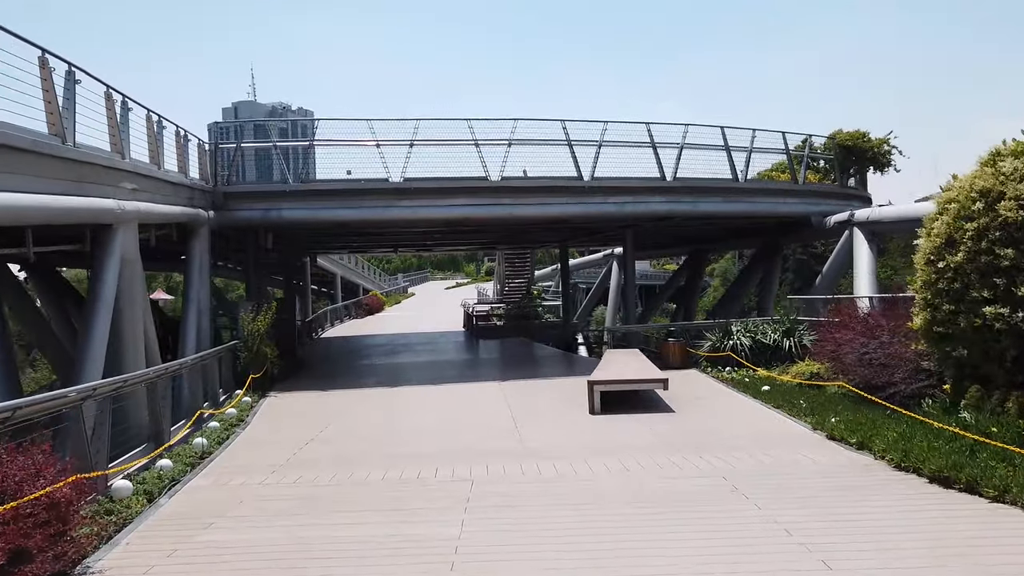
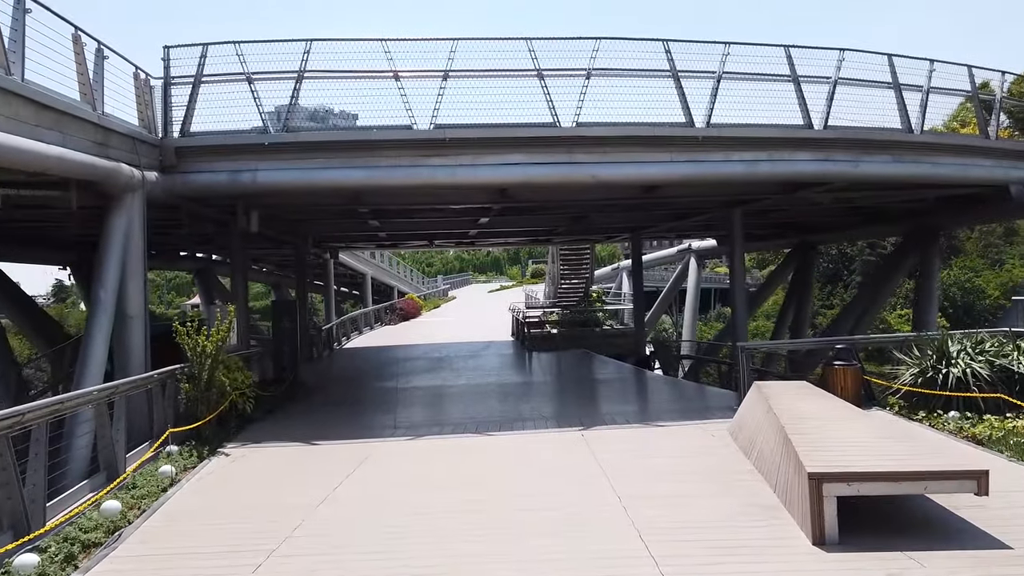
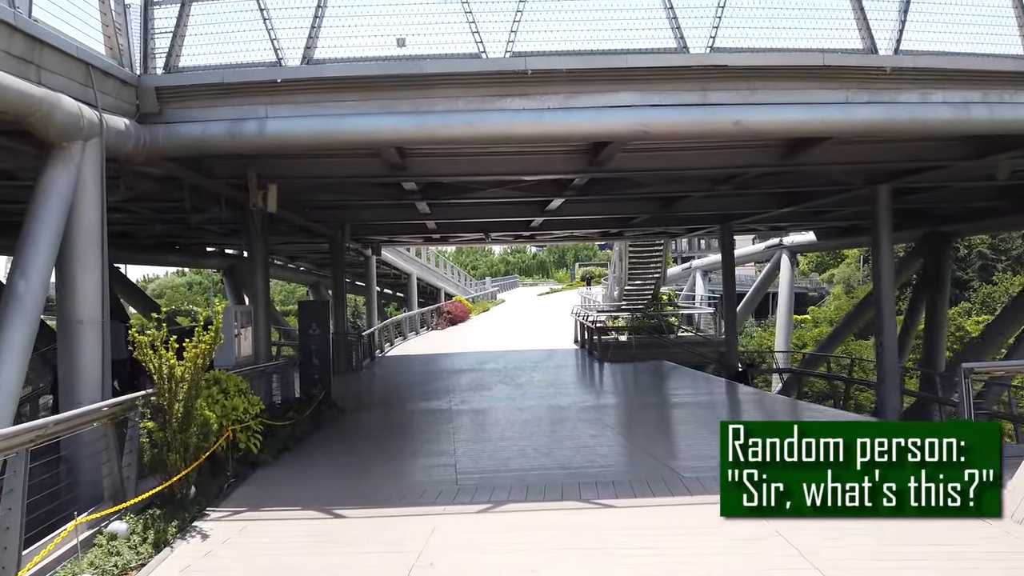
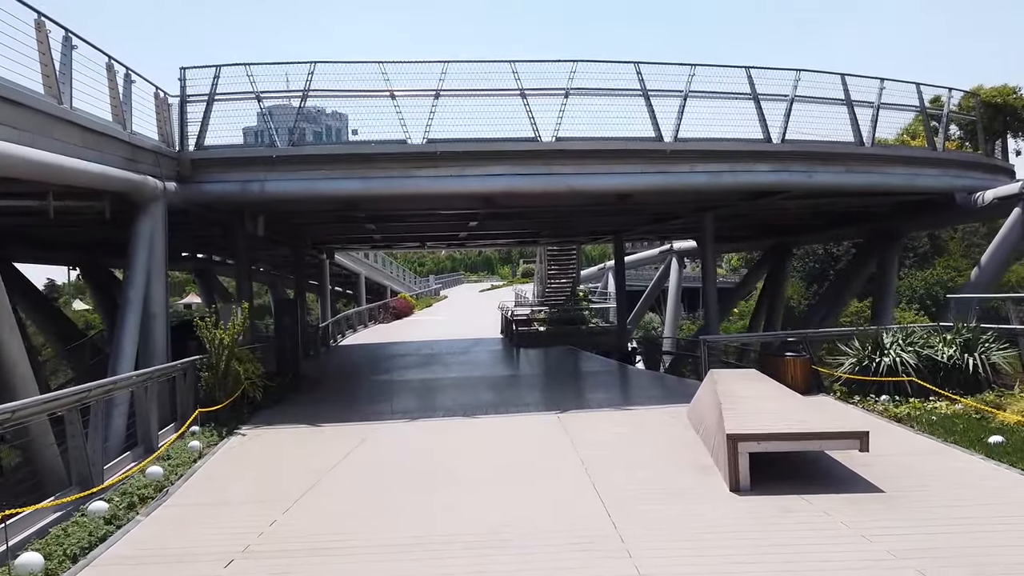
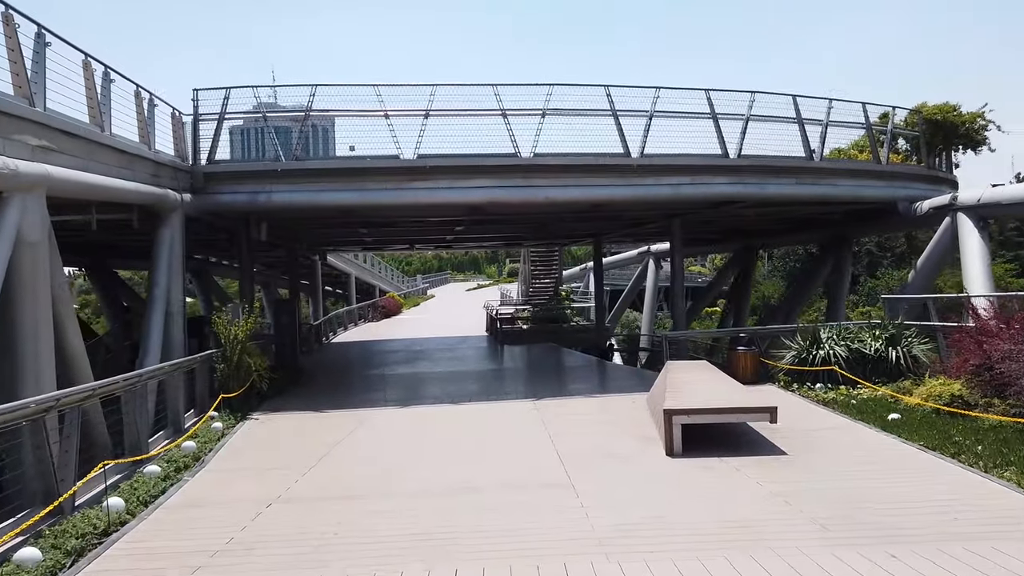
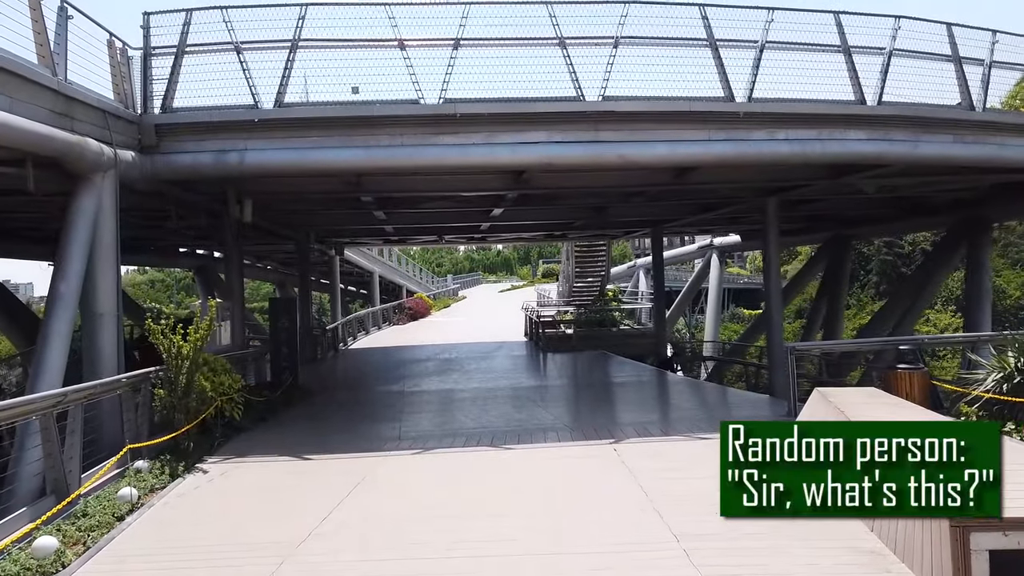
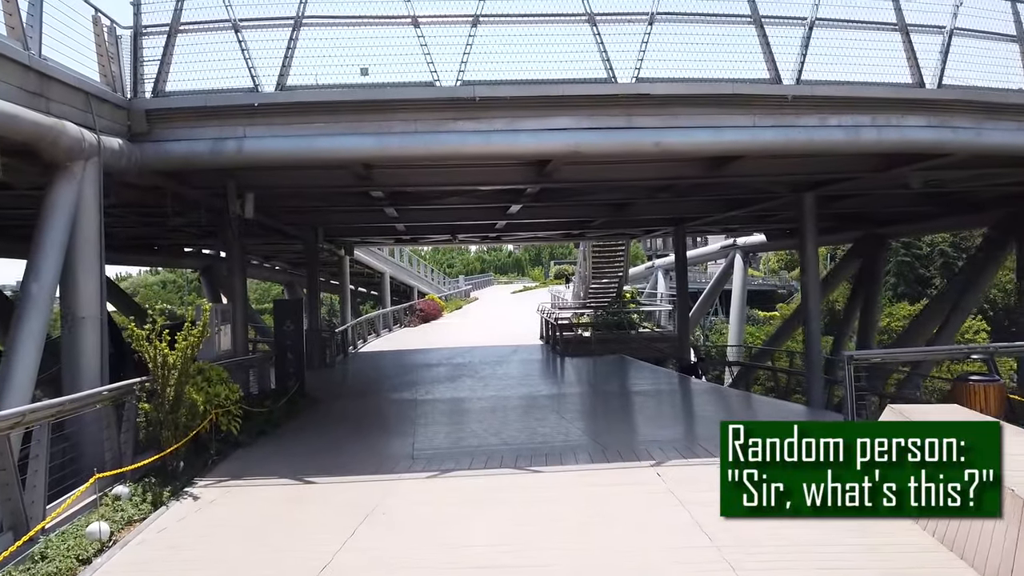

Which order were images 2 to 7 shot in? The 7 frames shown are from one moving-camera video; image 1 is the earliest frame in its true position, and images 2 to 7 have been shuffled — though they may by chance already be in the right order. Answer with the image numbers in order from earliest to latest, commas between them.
5, 4, 2, 6, 7, 3
